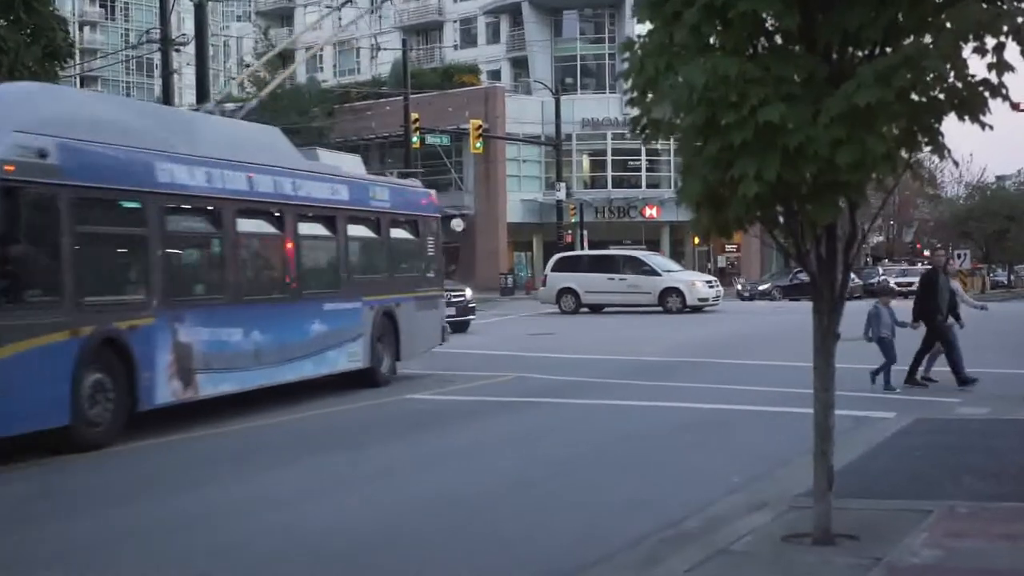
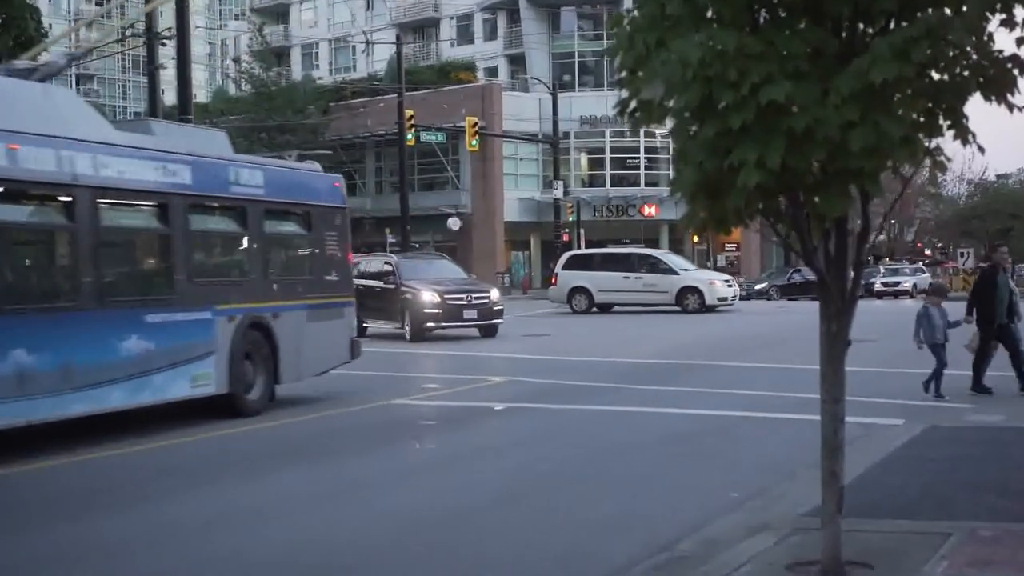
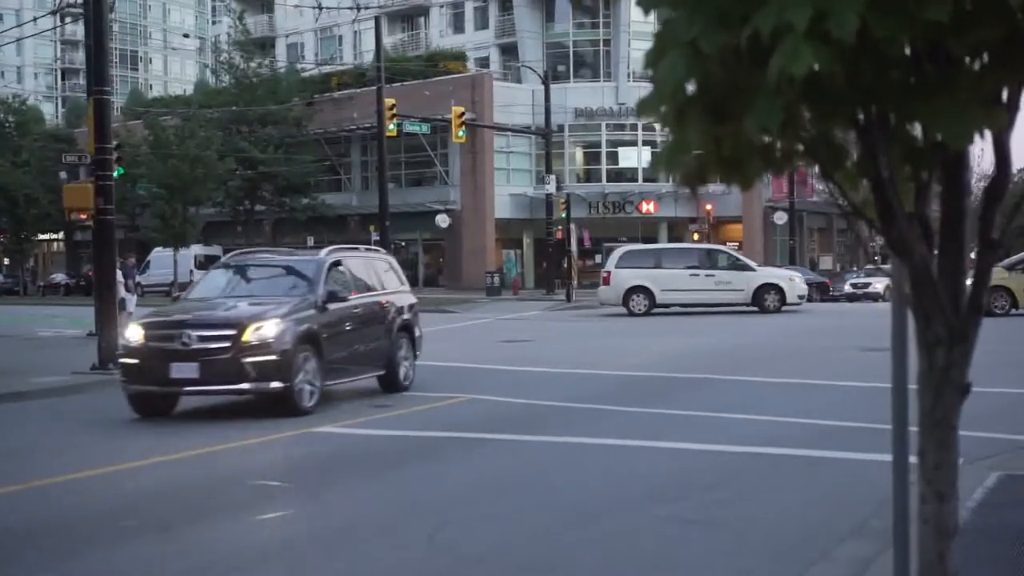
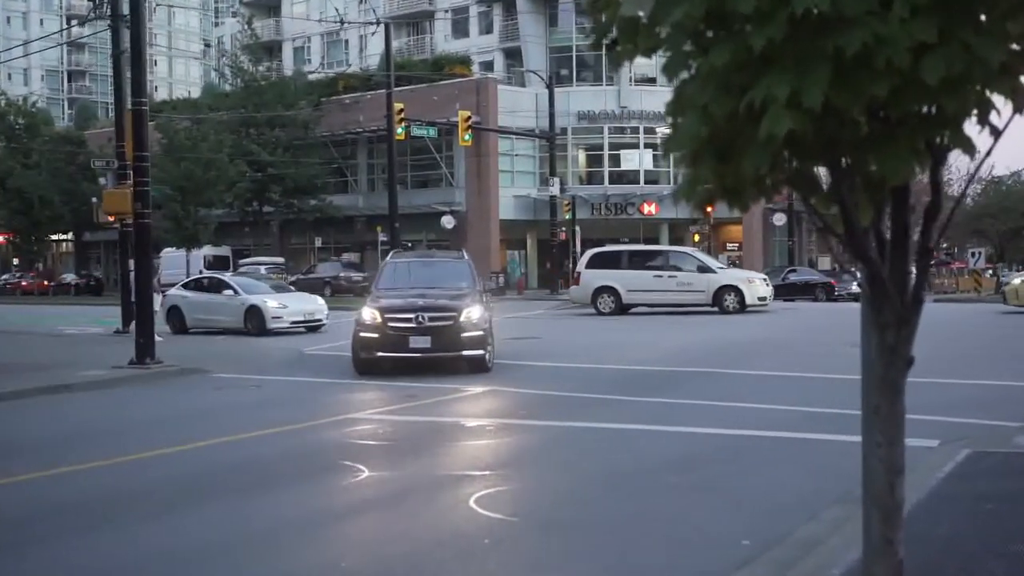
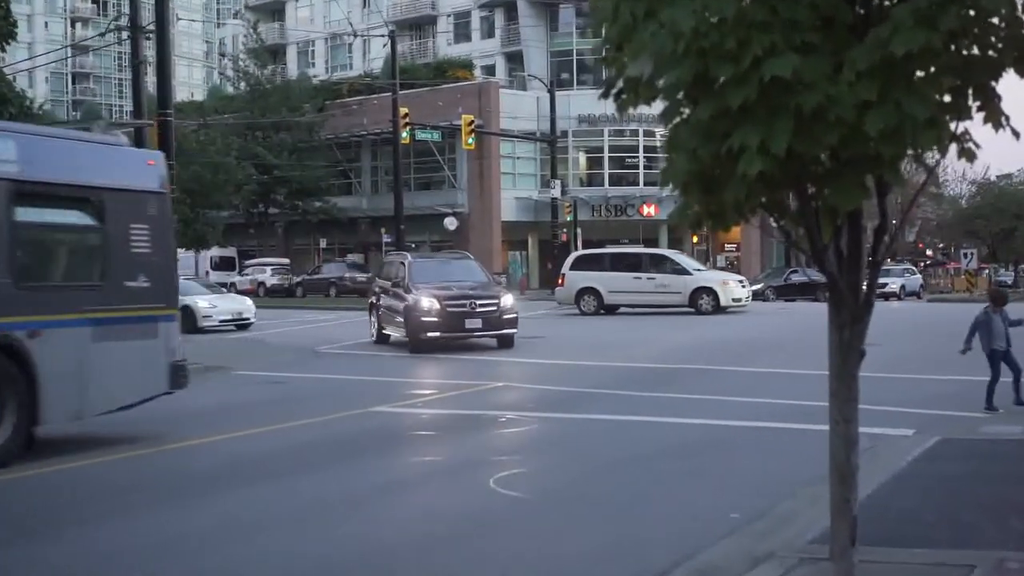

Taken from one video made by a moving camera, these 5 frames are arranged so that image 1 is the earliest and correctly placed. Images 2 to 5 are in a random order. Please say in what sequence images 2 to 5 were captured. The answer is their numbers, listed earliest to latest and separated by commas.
2, 5, 4, 3
